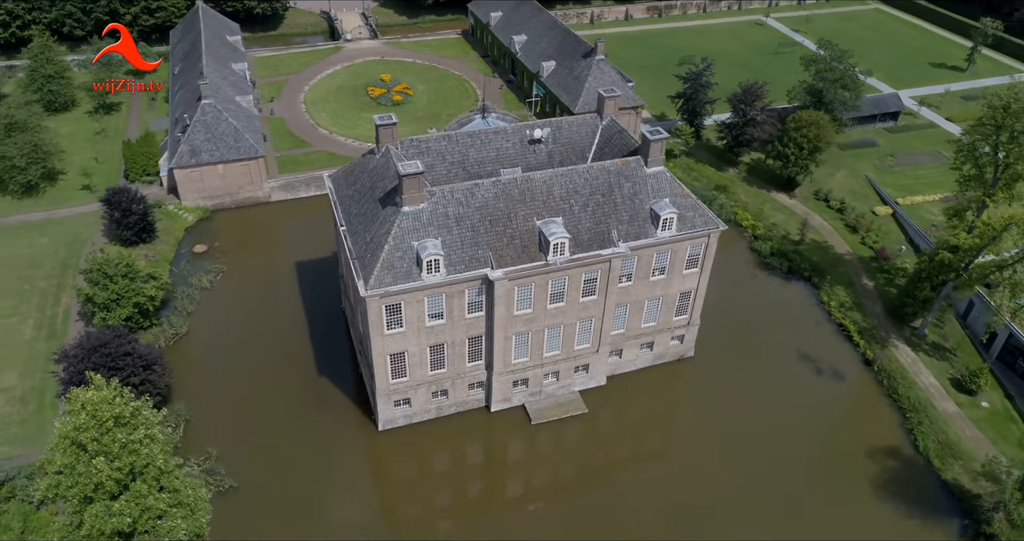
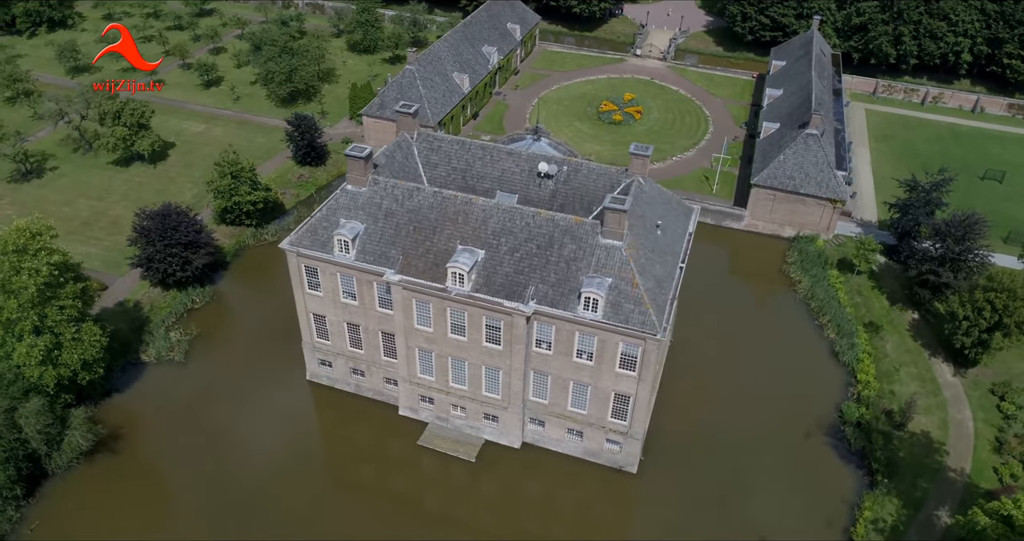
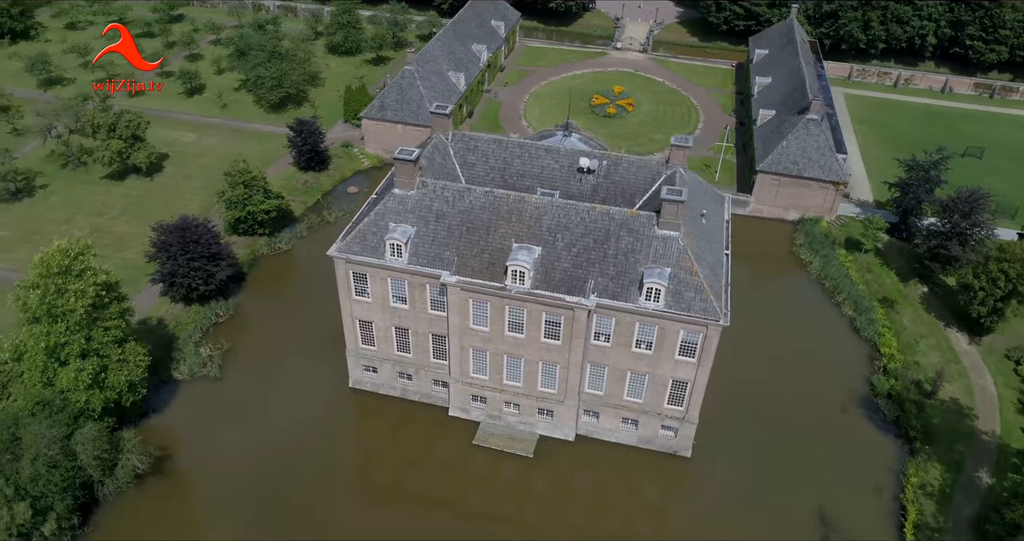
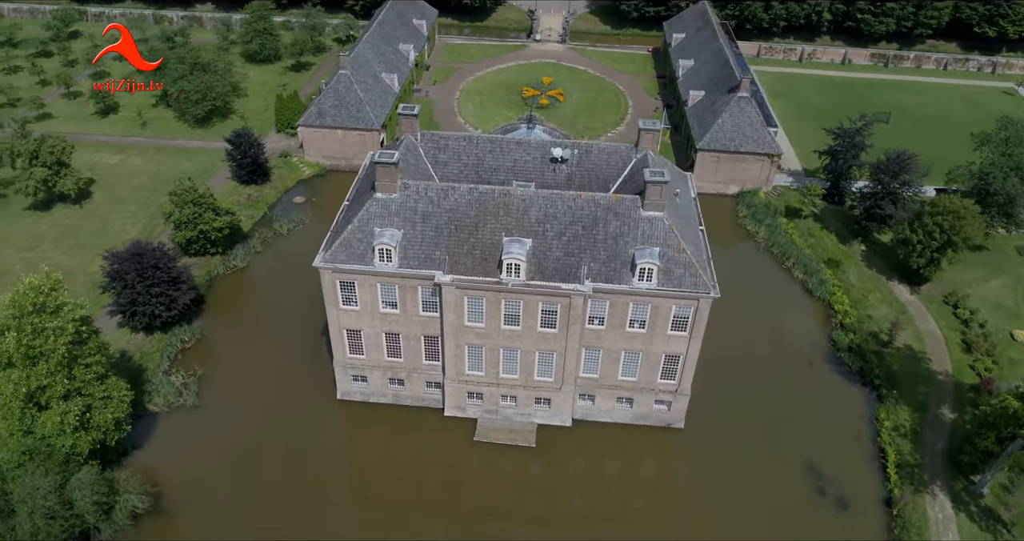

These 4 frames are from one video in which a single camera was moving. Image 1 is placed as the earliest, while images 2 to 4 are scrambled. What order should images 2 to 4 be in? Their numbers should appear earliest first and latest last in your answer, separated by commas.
4, 3, 2
